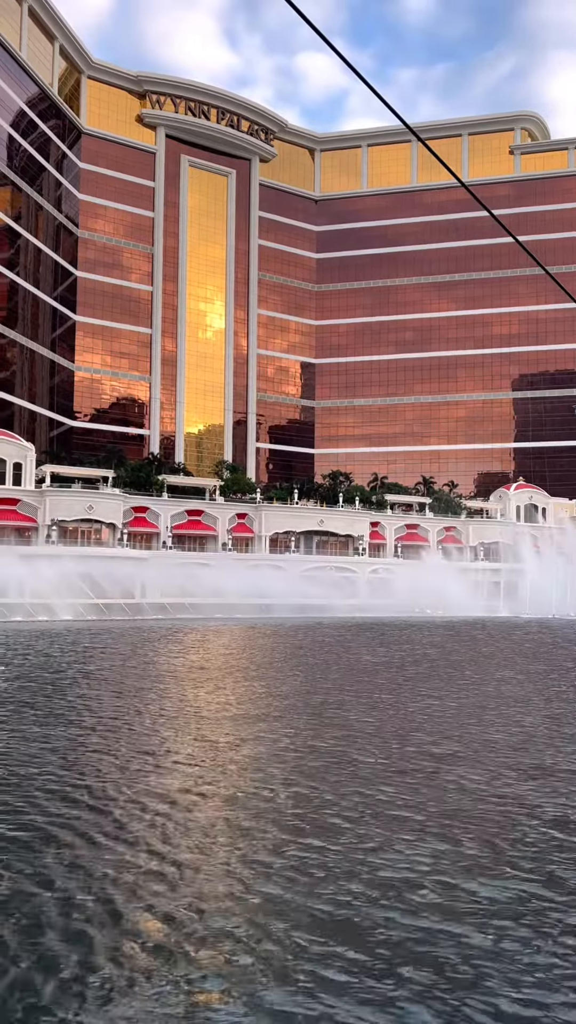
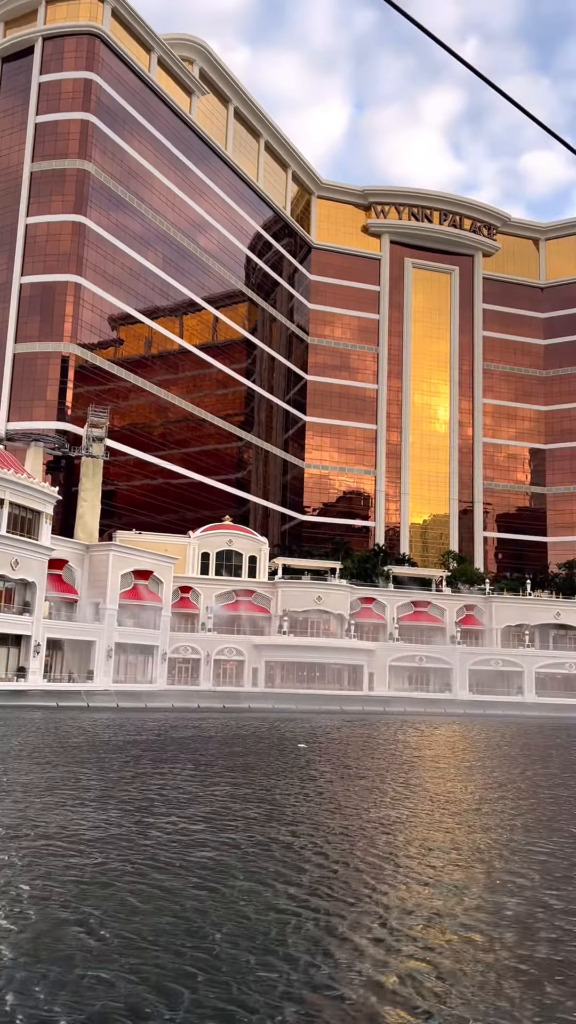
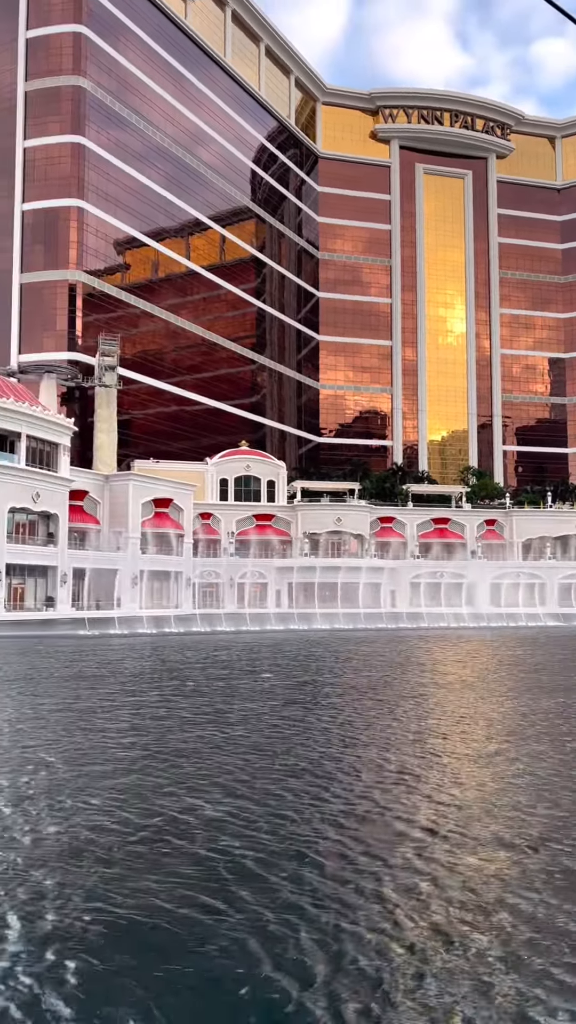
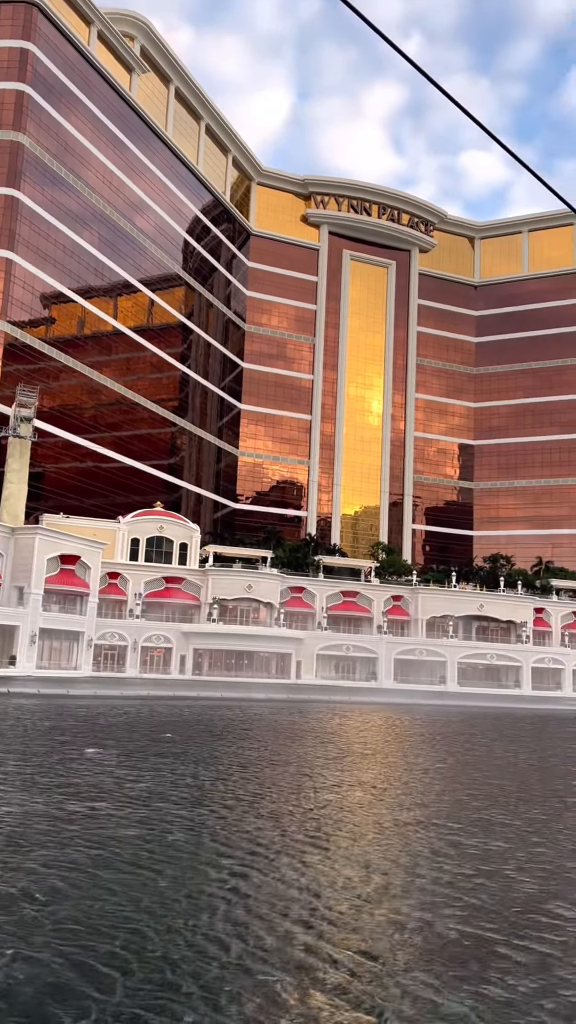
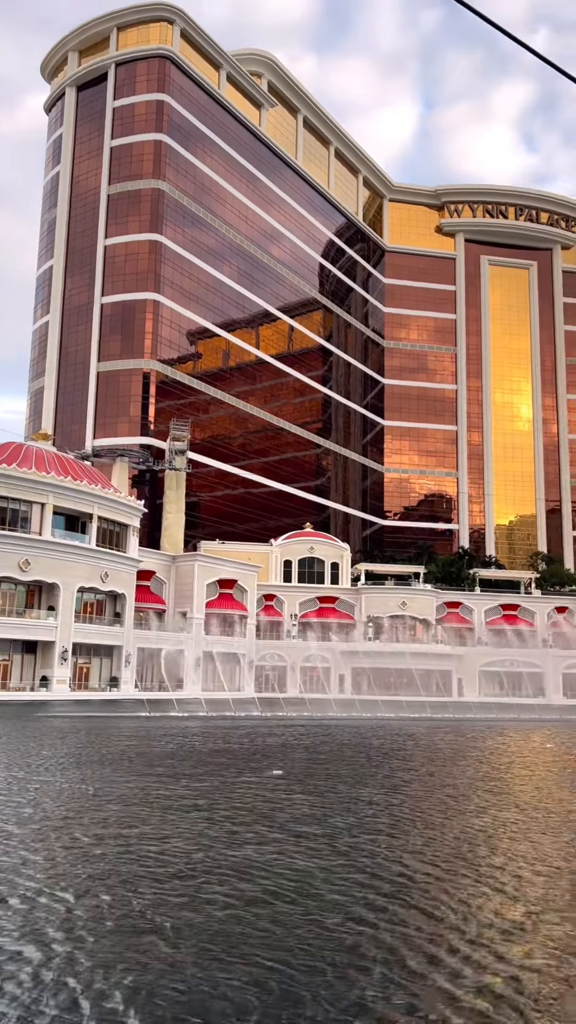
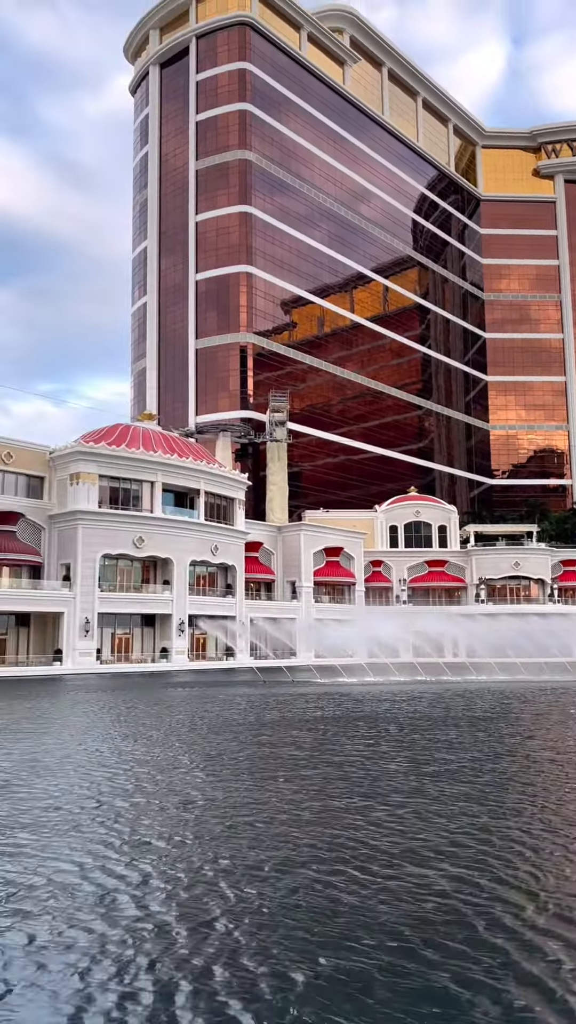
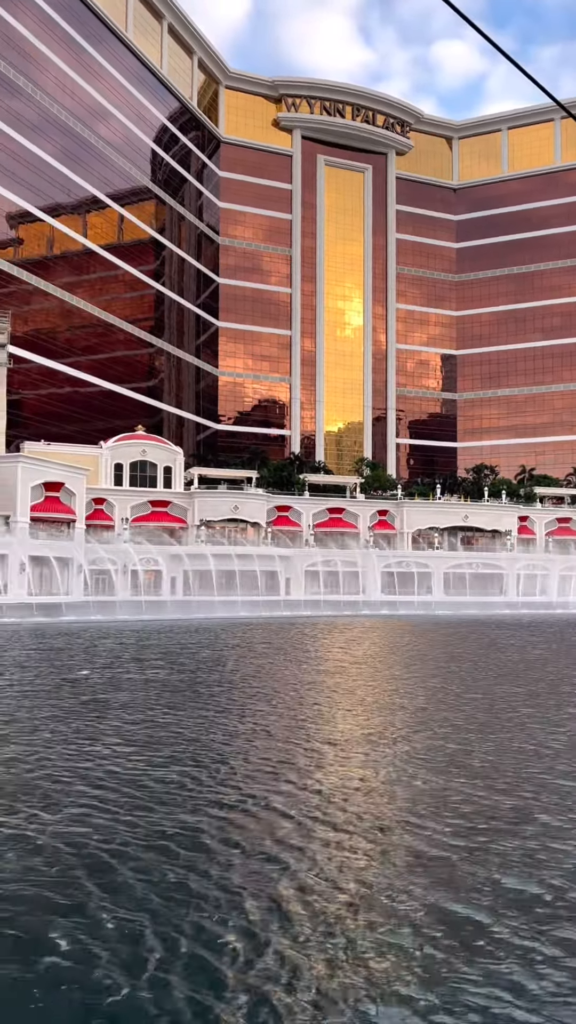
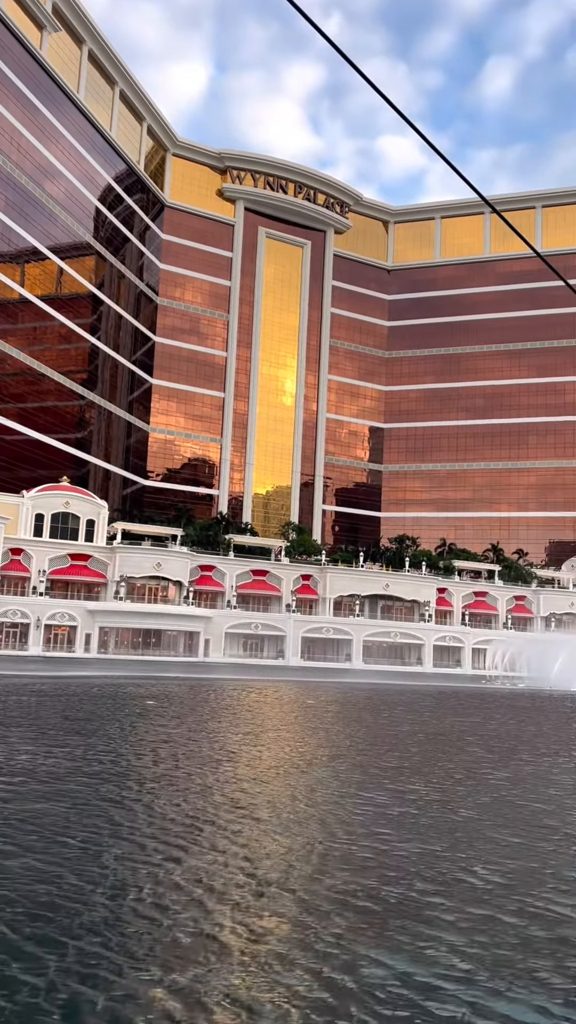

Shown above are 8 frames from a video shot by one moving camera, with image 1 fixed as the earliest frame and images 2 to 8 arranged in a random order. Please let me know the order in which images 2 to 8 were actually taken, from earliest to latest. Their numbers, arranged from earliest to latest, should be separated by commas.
7, 3, 6, 5, 2, 4, 8
